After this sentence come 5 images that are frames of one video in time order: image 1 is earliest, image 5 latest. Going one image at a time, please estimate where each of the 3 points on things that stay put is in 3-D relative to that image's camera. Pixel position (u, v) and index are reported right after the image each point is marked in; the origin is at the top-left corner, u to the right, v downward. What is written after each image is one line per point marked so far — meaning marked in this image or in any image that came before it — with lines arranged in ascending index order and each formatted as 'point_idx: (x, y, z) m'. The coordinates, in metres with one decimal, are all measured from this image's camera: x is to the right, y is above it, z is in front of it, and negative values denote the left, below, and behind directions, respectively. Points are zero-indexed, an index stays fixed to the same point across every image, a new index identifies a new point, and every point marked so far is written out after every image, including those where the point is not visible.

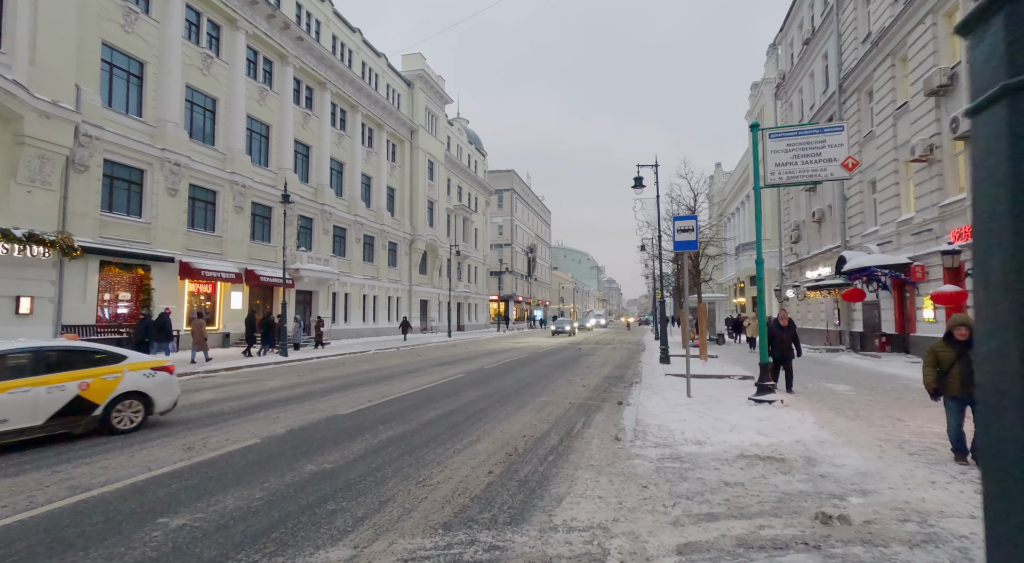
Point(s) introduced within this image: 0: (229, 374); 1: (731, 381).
0: (-7.6, -2.5, +16.4) m
1: (+4.9, -2.2, +13.4) m
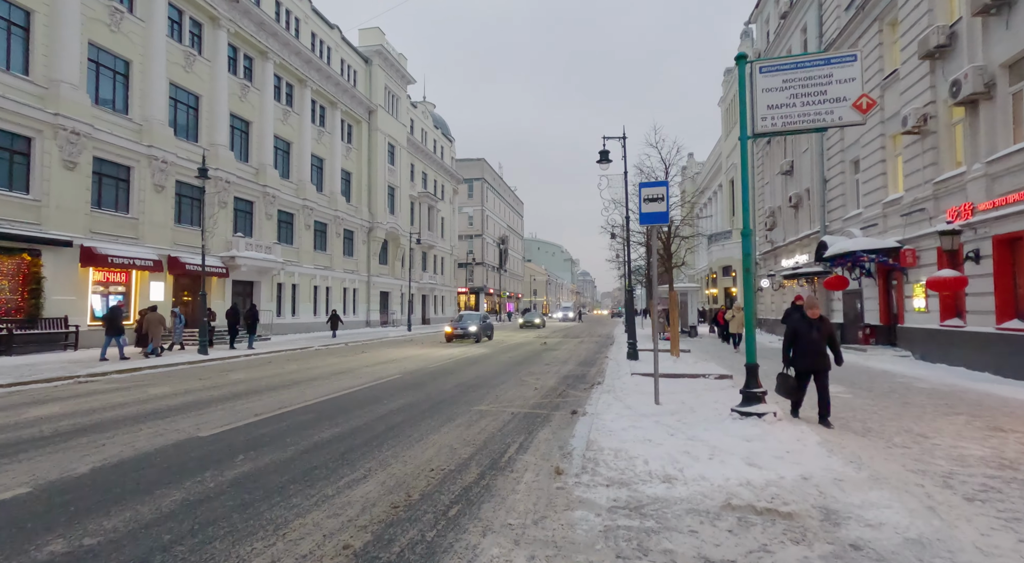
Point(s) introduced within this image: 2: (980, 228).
0: (-9.0, -2.2, +13.8) m
1: (+3.7, -1.9, +11.3) m
2: (+10.4, +1.2, +13.4) m
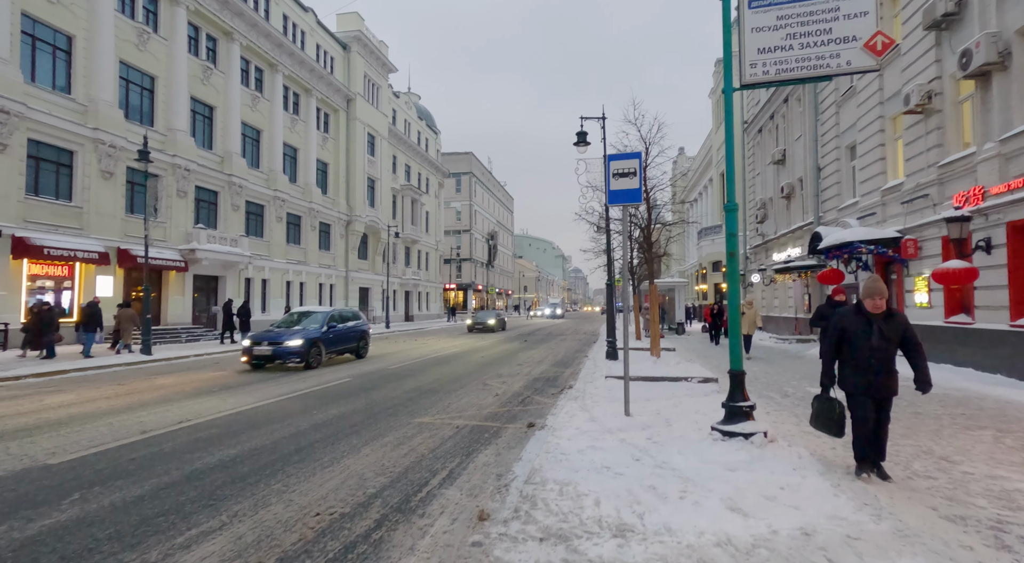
0: (-9.8, -2.0, +12.2) m
1: (+2.9, -1.8, +9.9) m
2: (+9.6, +1.3, +12.0) m
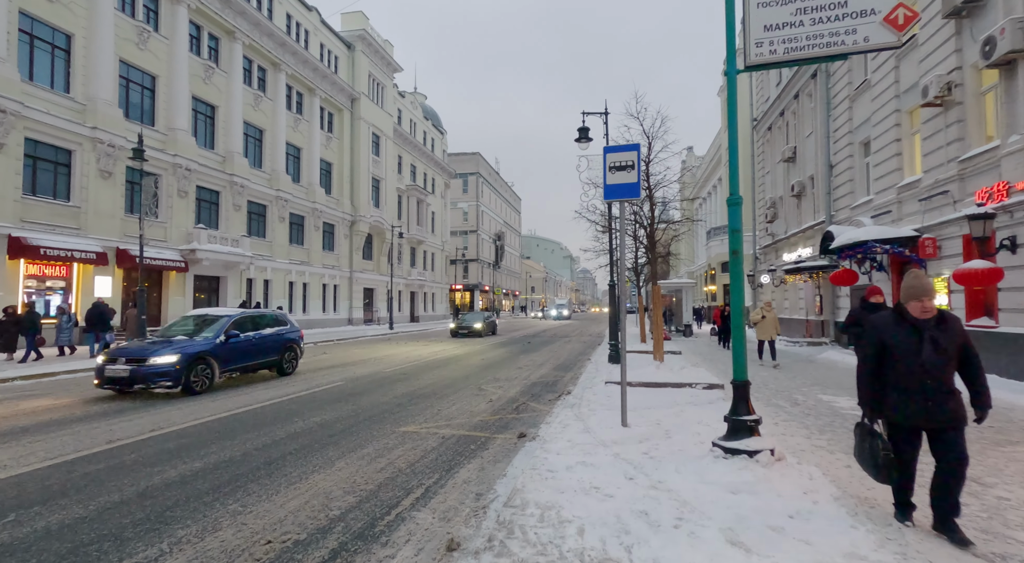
0: (-9.8, -2.0, +11.8) m
1: (+2.8, -1.8, +9.4) m
2: (+9.5, +1.3, +11.4) m
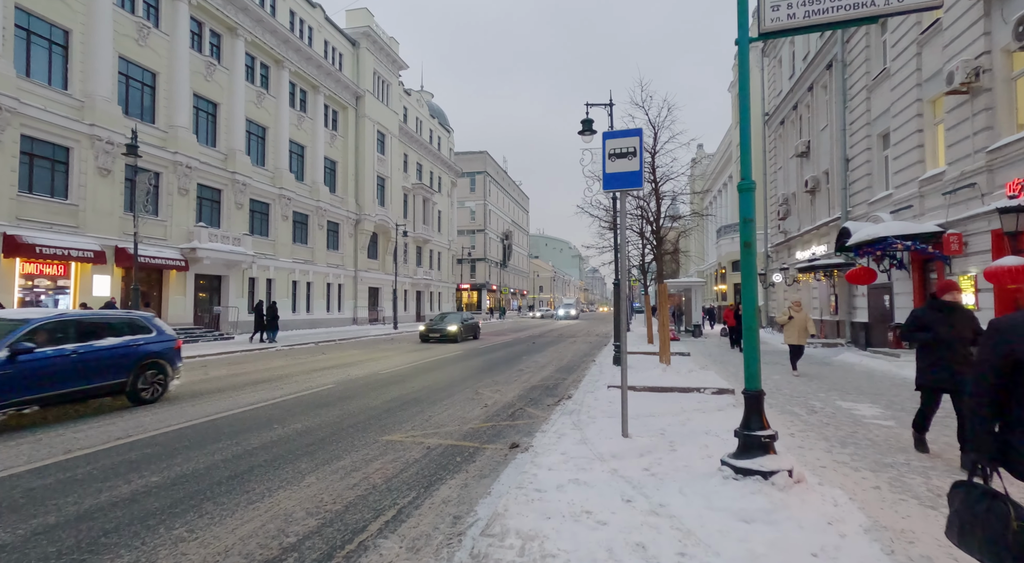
0: (-9.9, -2.0, +11.4) m
1: (+2.7, -1.8, +8.7) m
2: (+9.5, +1.3, +10.6) m
